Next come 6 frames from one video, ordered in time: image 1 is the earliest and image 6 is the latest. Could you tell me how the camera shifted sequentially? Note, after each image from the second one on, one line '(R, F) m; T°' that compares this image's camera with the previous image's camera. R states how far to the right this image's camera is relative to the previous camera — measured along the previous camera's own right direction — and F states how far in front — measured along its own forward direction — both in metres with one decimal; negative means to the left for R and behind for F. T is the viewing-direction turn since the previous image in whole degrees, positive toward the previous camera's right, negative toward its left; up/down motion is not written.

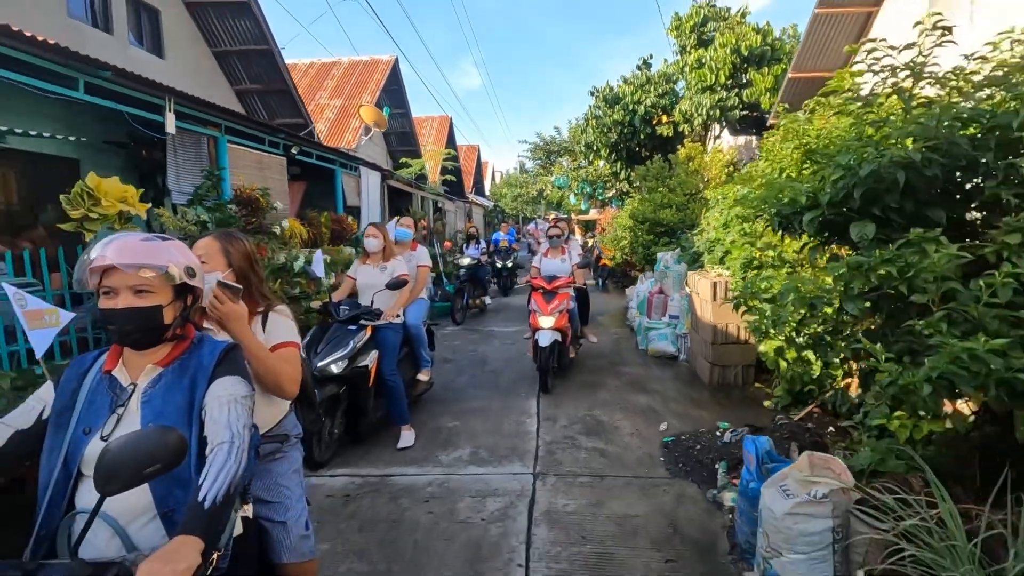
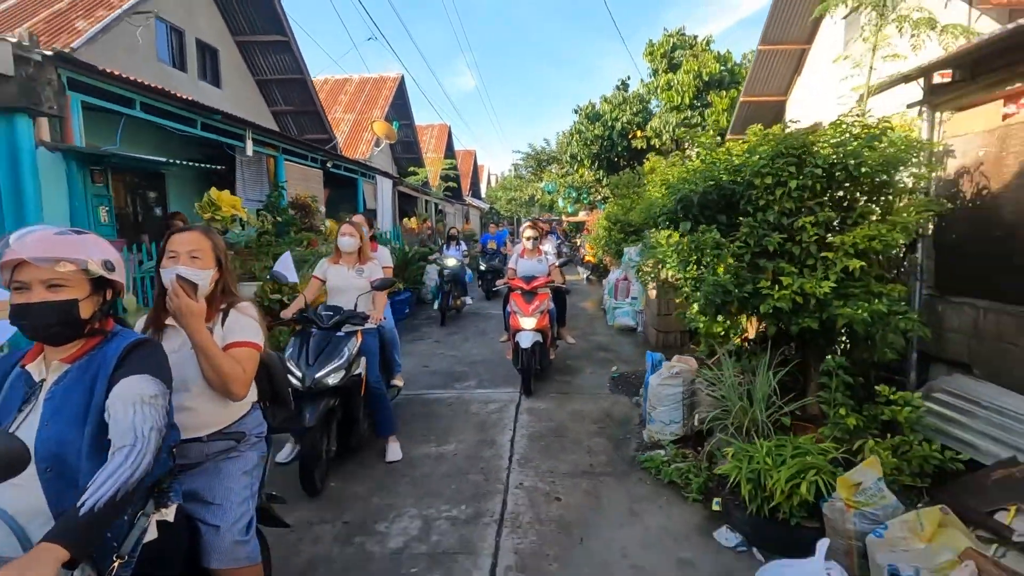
(0.0, -1.7) m; +1°
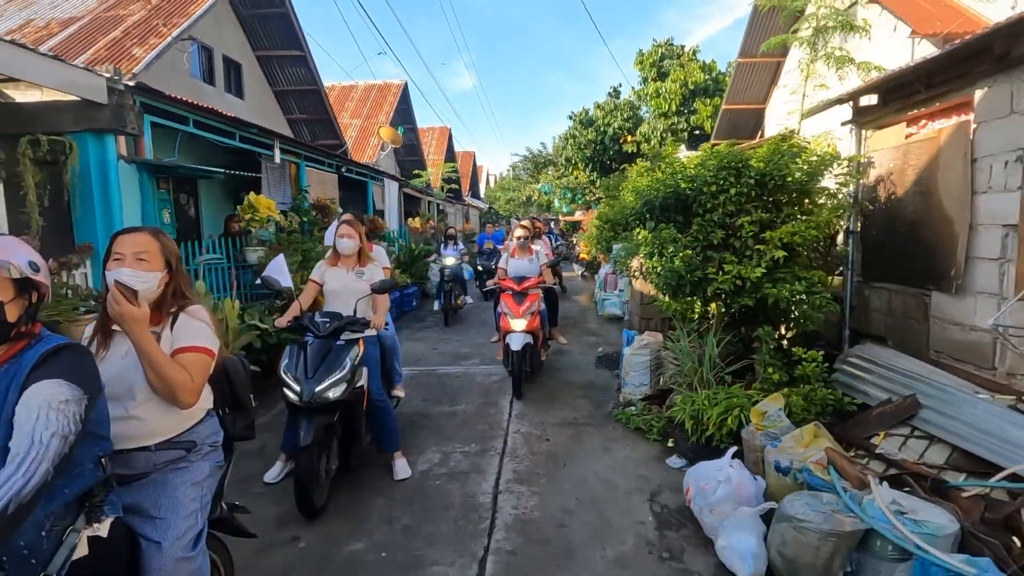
(0.0, -0.9) m; 0°
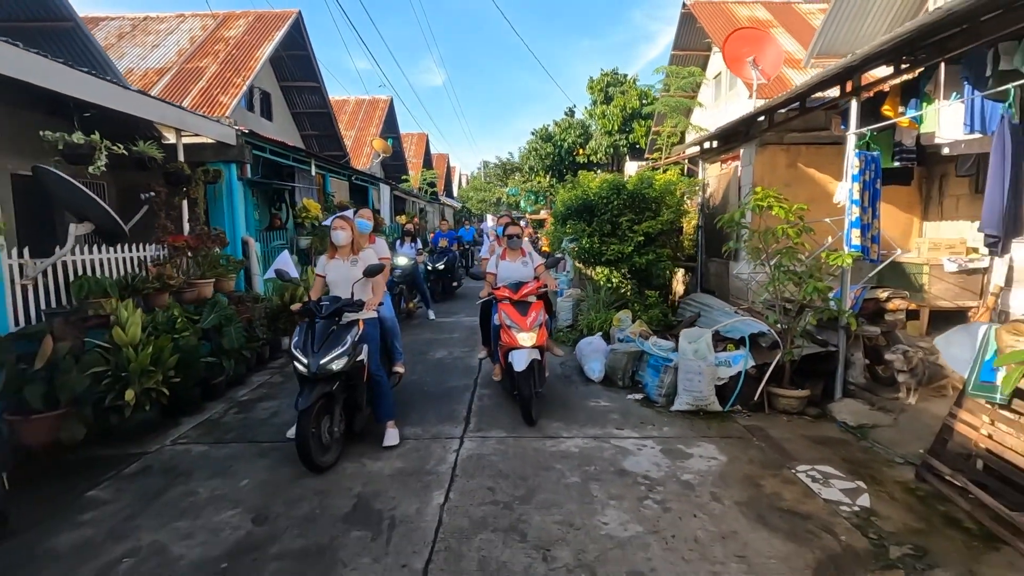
(-0.1, -2.9) m; +3°
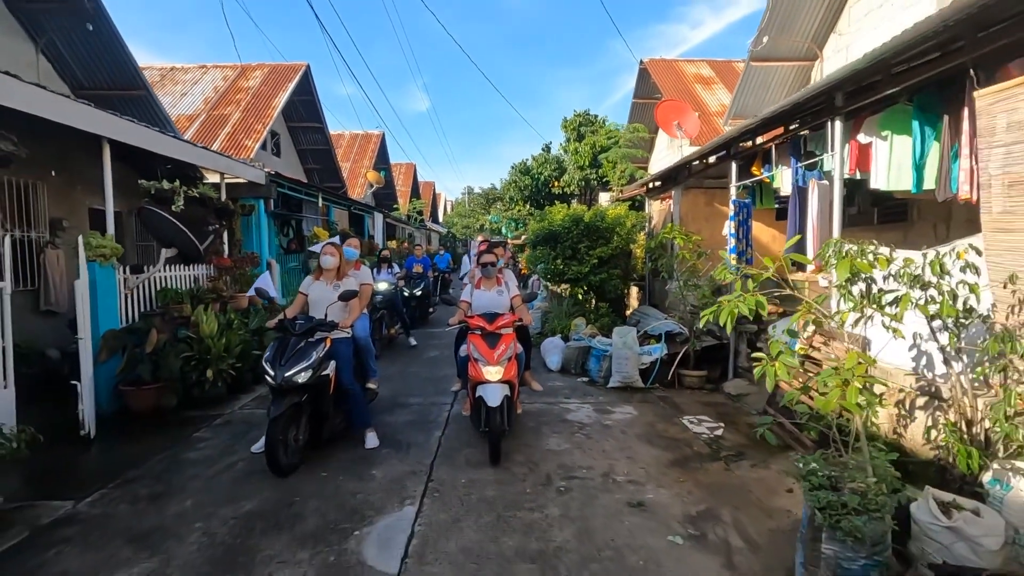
(+0.1, -1.6) m; +2°
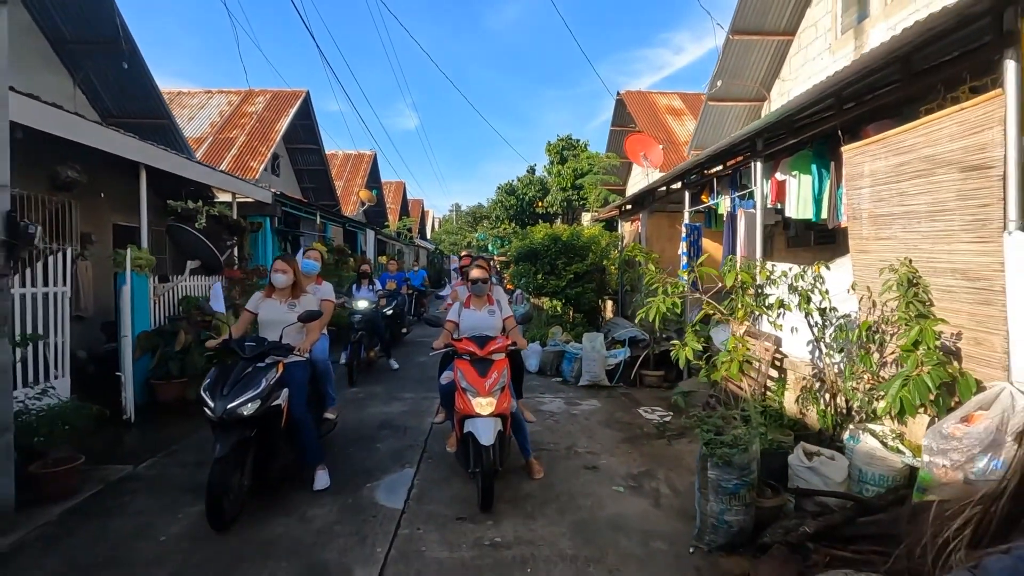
(0.0, -0.9) m; +1°
